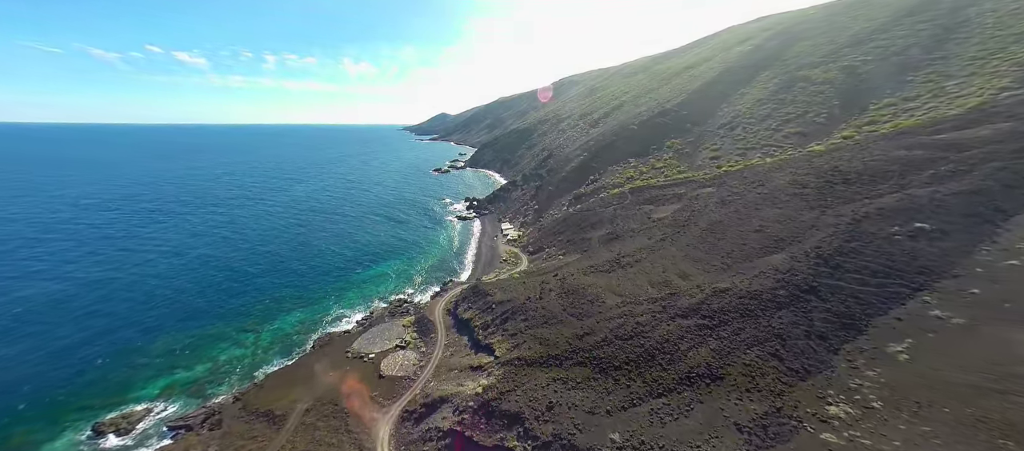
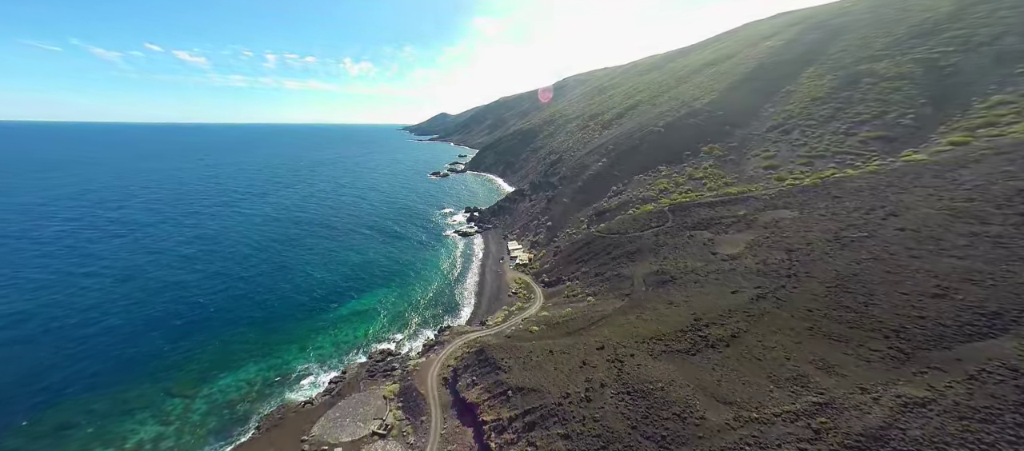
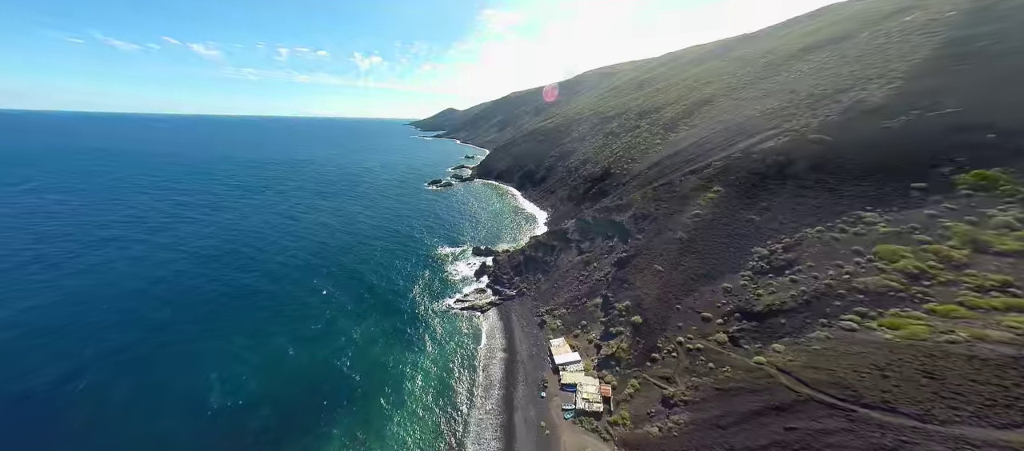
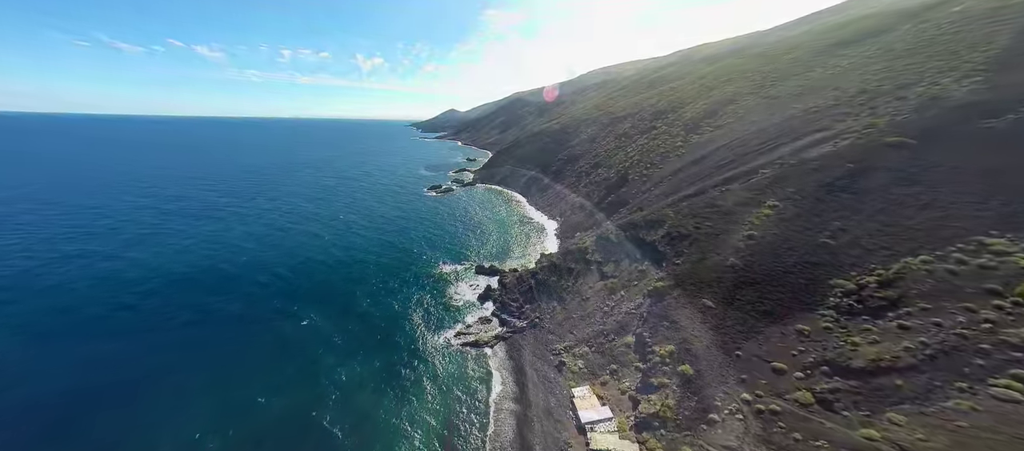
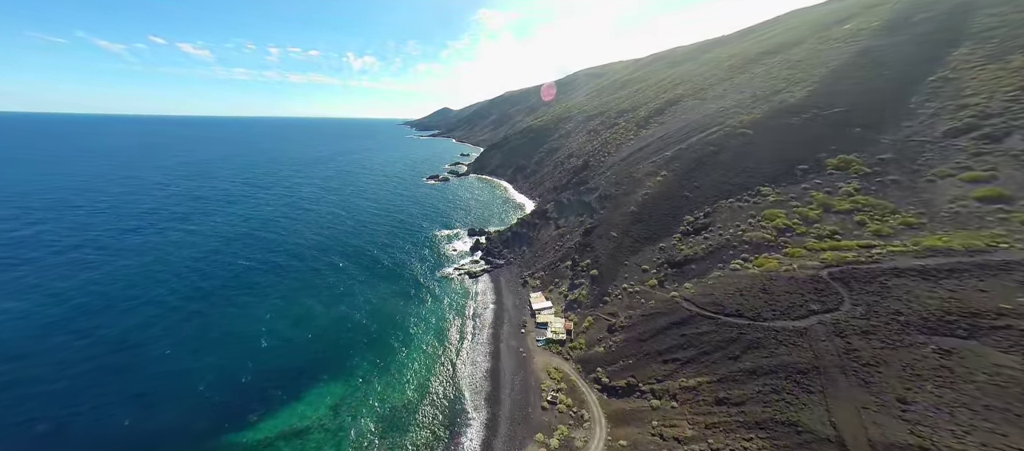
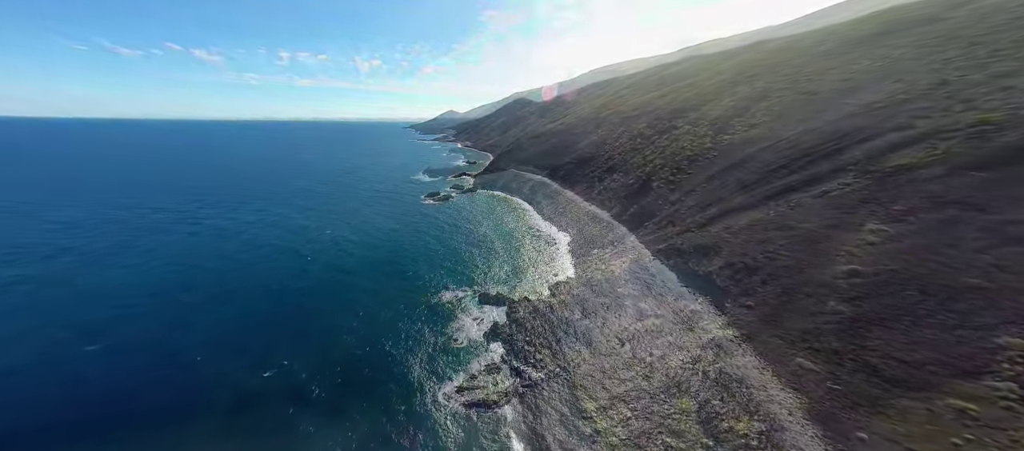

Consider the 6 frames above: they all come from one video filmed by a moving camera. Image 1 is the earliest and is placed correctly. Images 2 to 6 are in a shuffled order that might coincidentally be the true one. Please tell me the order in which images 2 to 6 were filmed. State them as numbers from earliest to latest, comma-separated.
2, 5, 3, 4, 6
